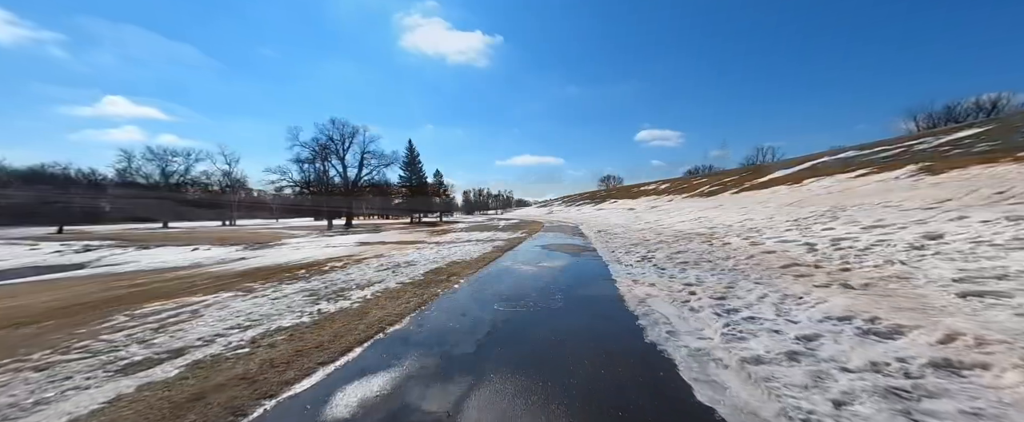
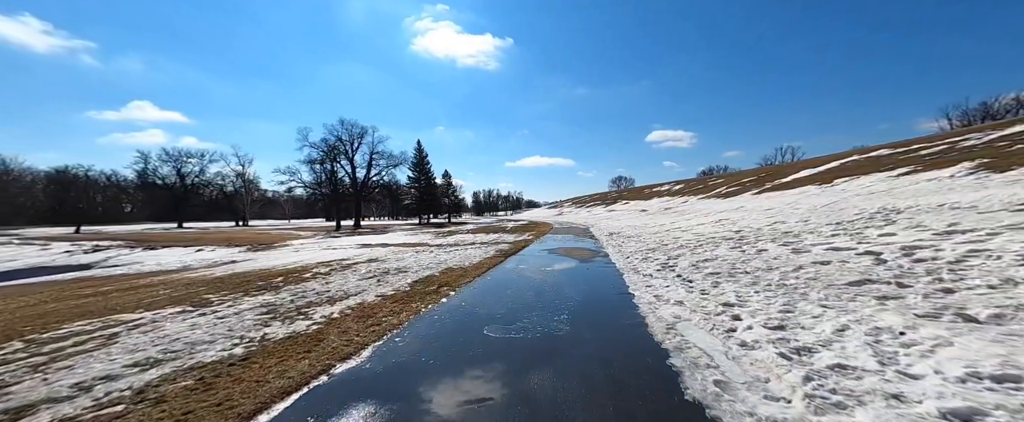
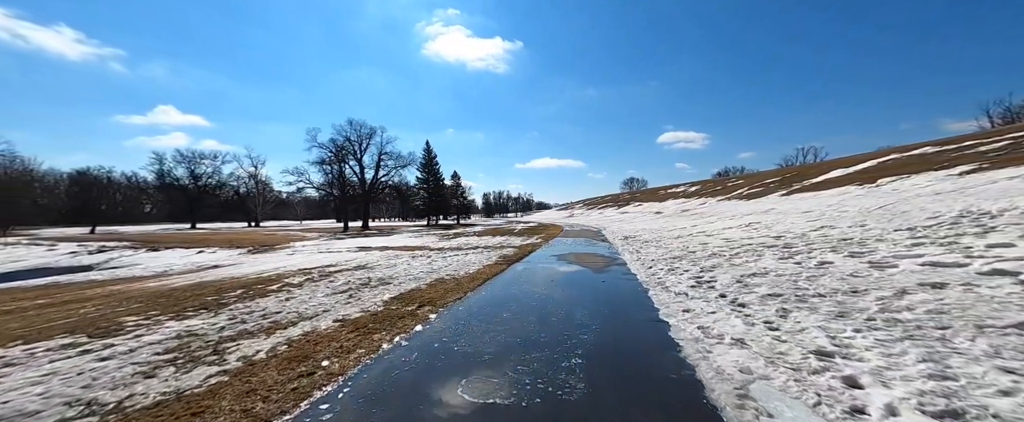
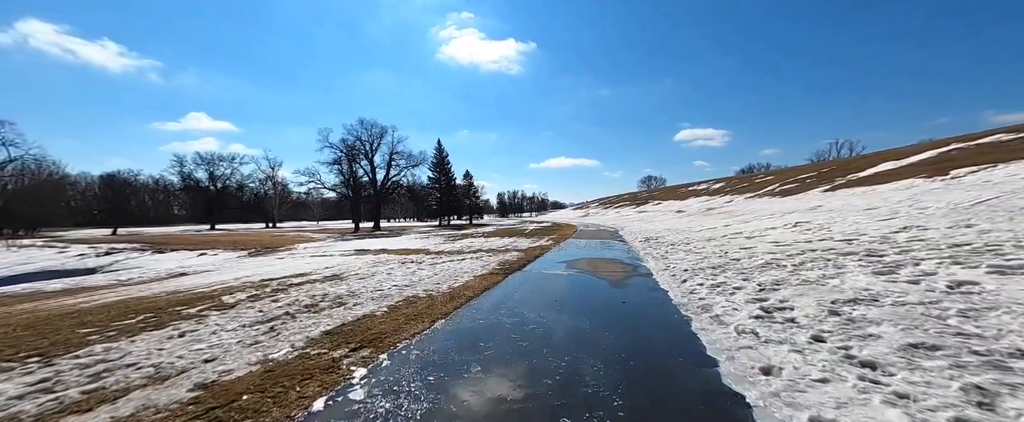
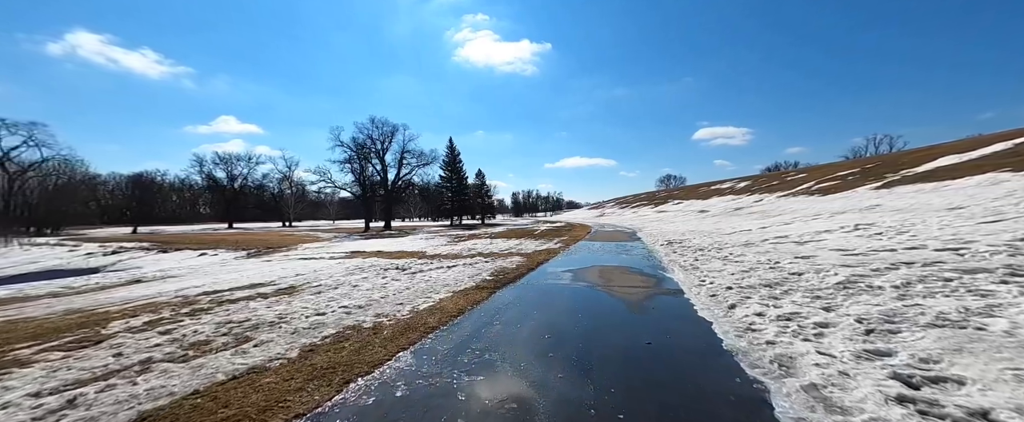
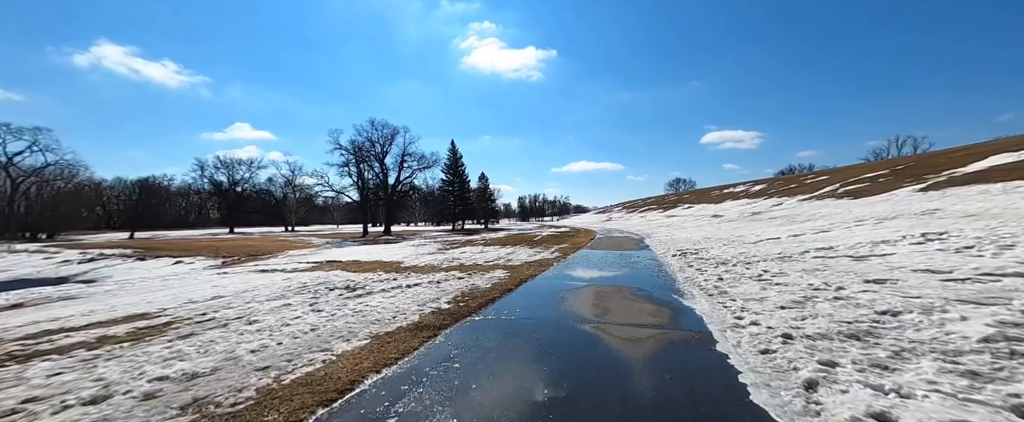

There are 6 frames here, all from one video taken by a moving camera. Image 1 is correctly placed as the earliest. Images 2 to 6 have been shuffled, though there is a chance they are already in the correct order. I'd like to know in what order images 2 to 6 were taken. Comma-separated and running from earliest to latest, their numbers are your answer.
2, 3, 4, 5, 6
